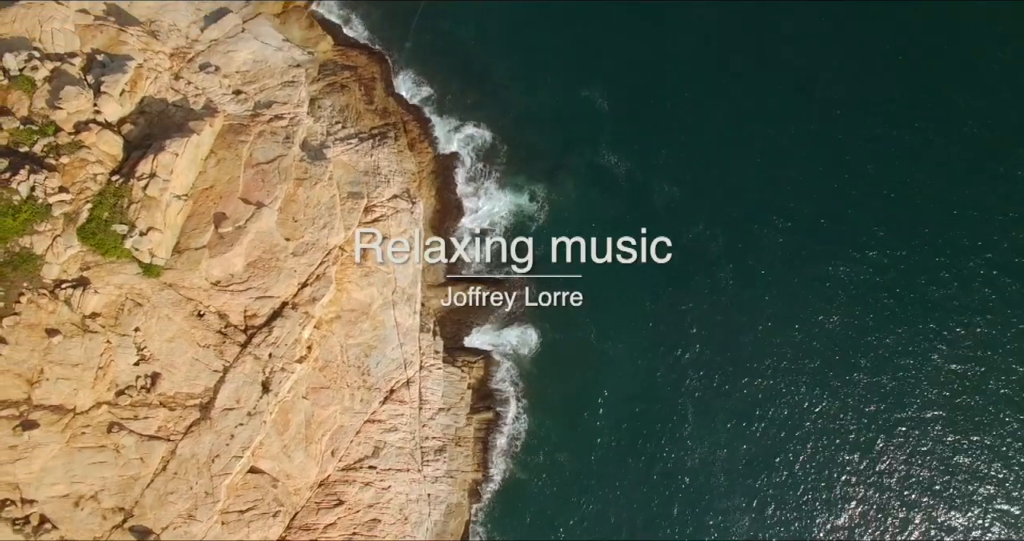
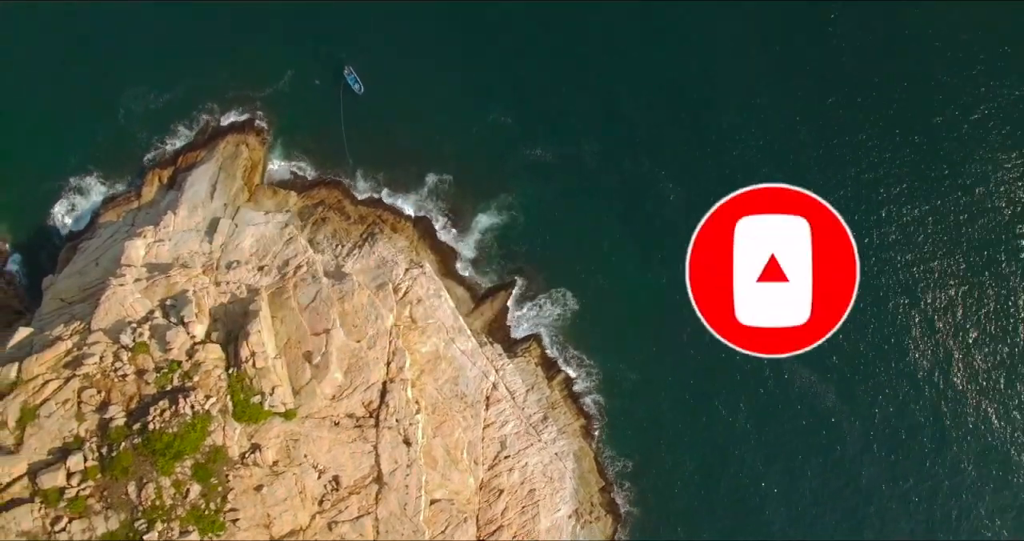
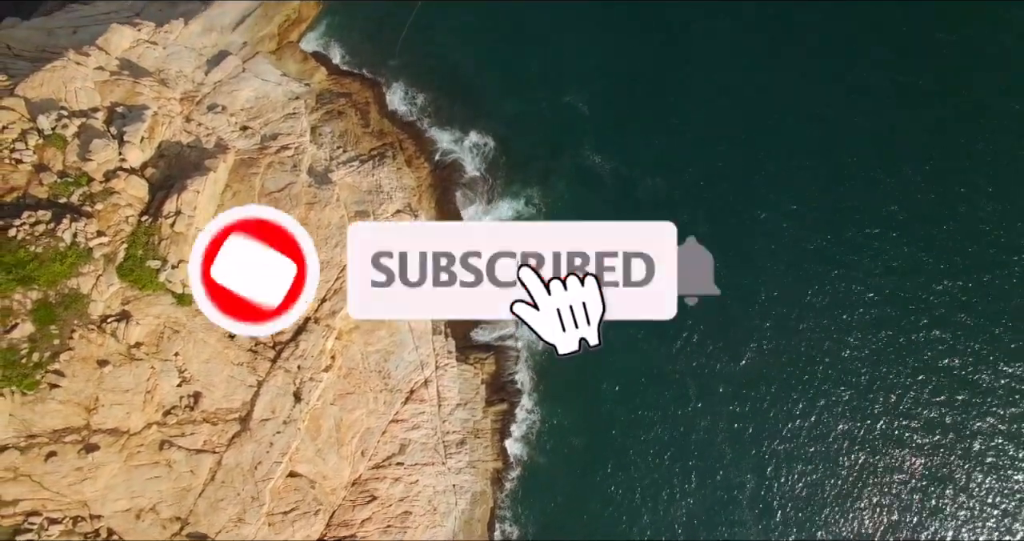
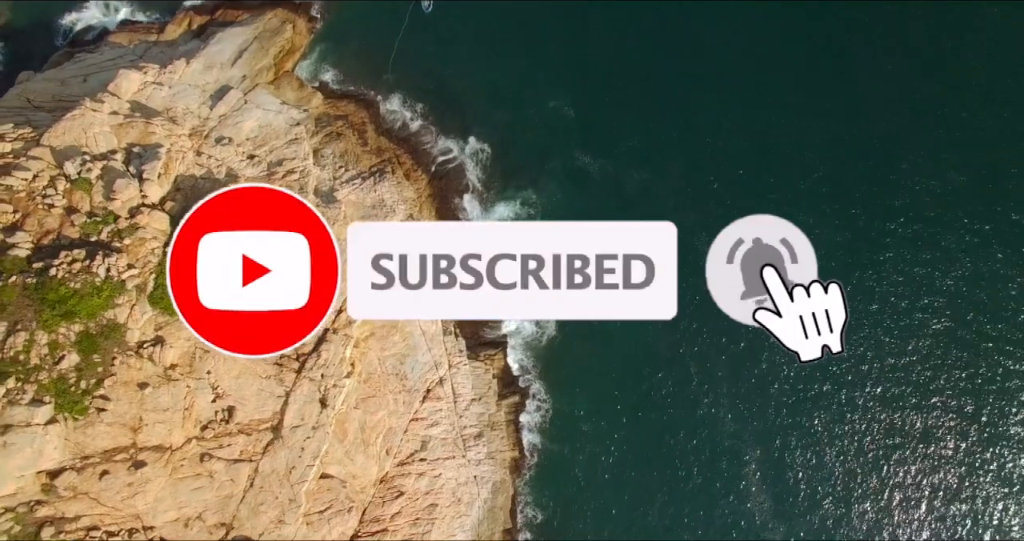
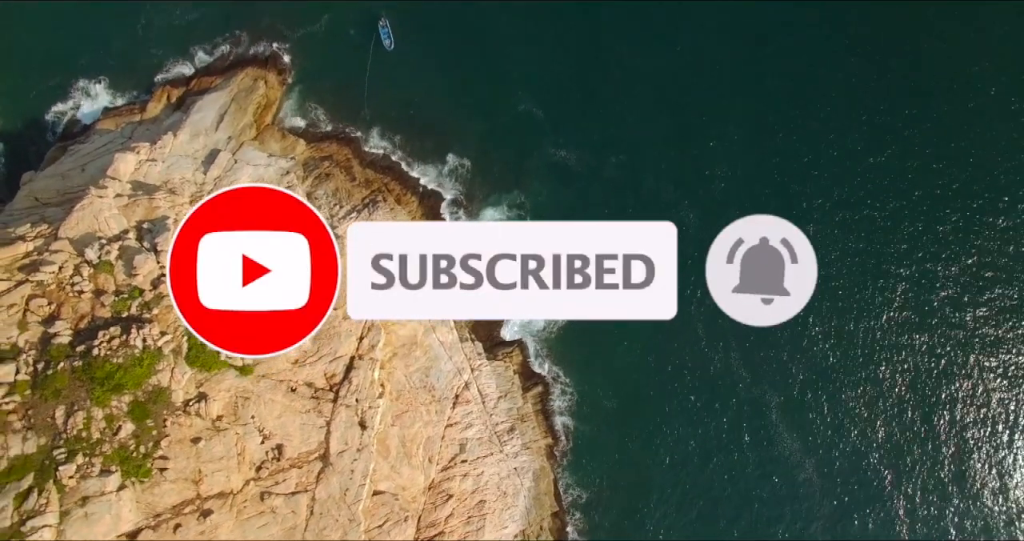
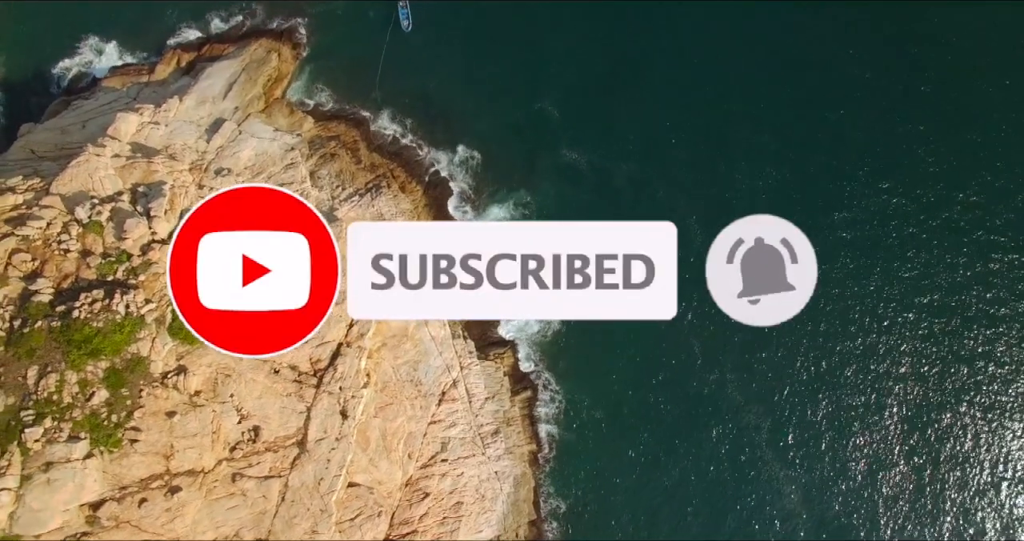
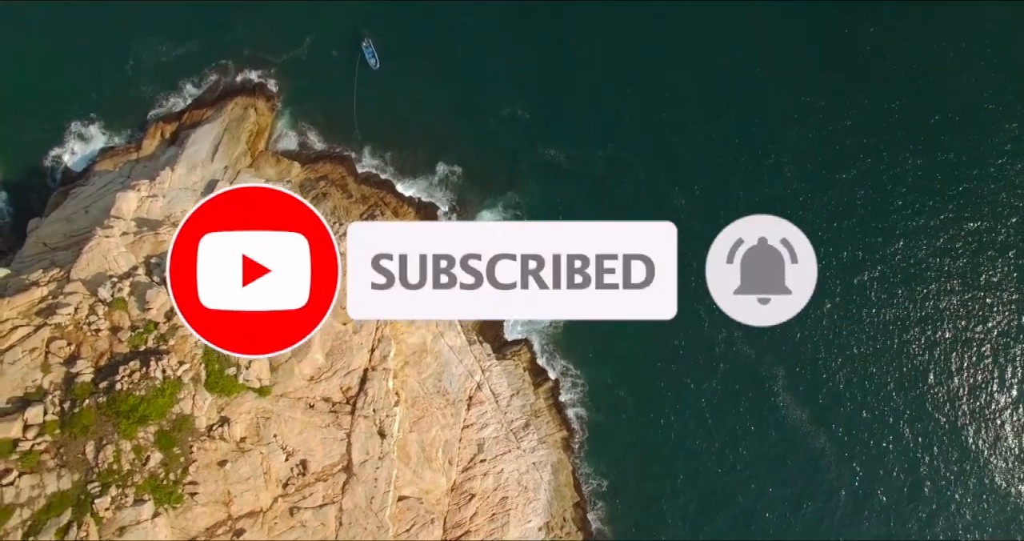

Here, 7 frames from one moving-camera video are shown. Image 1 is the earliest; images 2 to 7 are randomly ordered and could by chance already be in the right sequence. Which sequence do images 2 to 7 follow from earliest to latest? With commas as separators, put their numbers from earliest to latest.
3, 4, 6, 5, 7, 2
